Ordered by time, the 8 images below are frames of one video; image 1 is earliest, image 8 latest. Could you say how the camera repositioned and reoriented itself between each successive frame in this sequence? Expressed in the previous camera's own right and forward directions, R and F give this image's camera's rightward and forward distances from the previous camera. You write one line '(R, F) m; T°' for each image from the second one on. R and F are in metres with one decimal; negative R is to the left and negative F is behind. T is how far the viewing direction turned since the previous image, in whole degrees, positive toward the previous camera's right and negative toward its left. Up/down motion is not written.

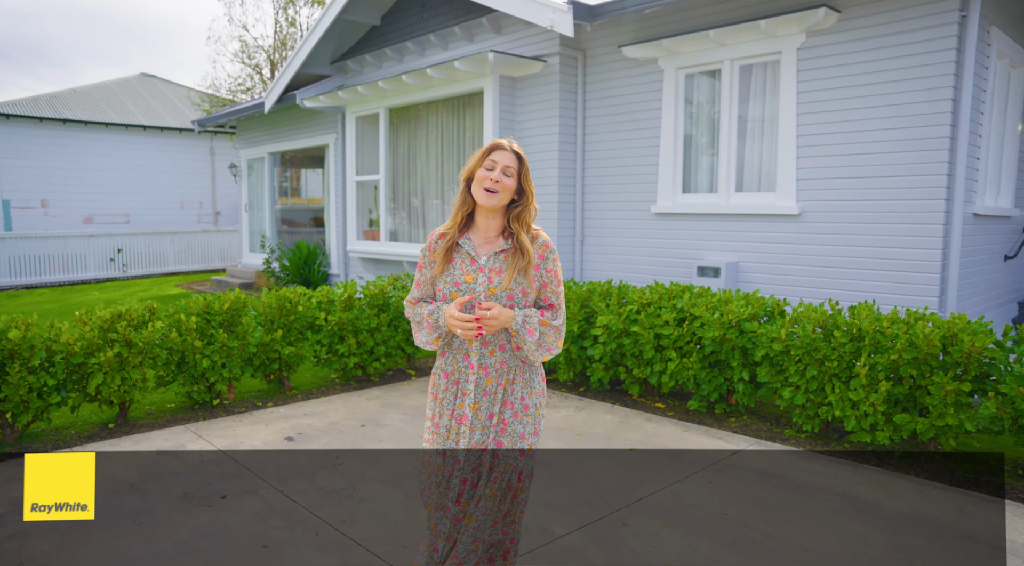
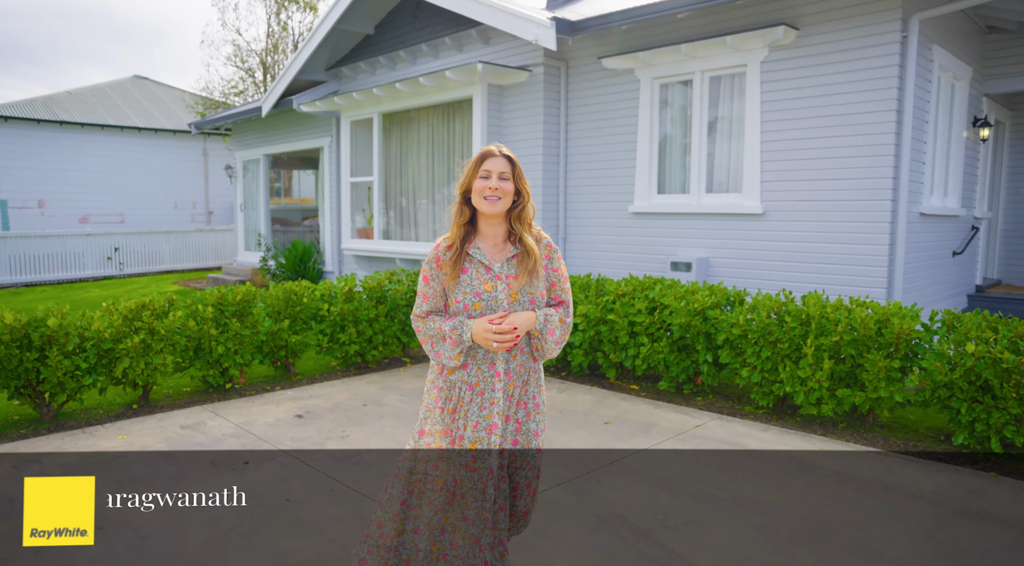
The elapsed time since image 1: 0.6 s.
(0.0, -0.5) m; +1°
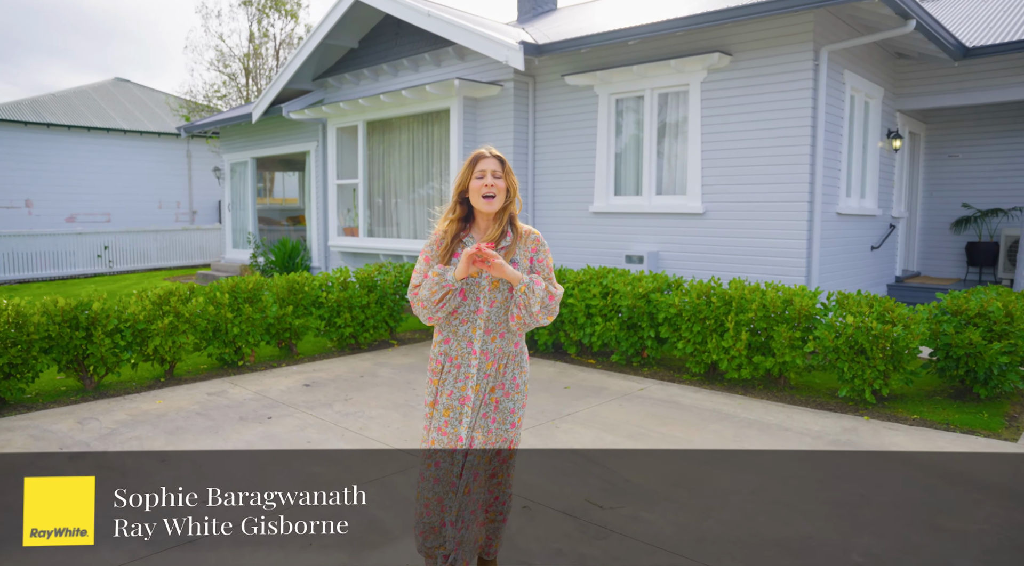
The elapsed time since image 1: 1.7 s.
(0.0, -1.0) m; +2°
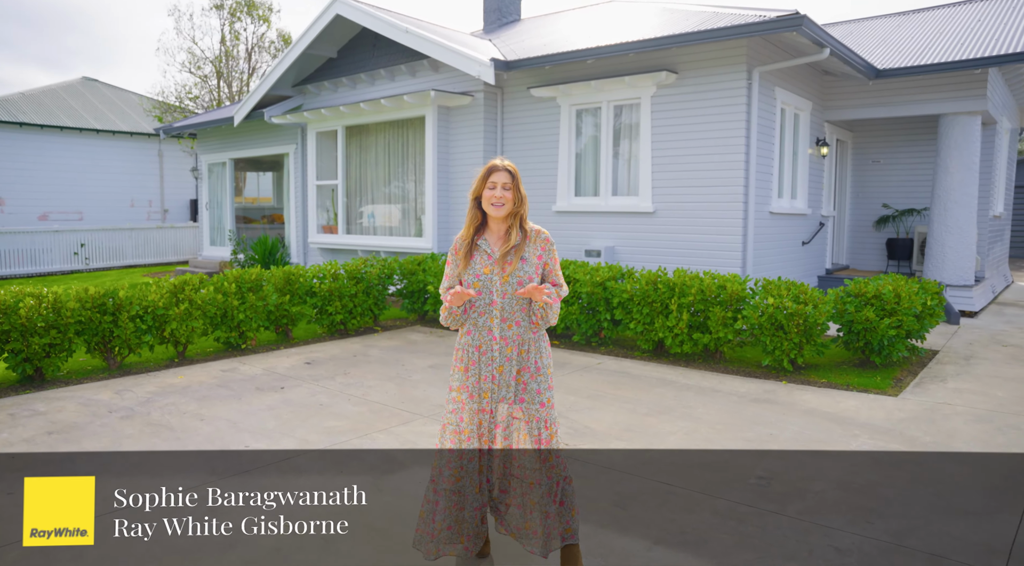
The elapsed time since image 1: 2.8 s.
(-0.1, -0.9) m; +3°
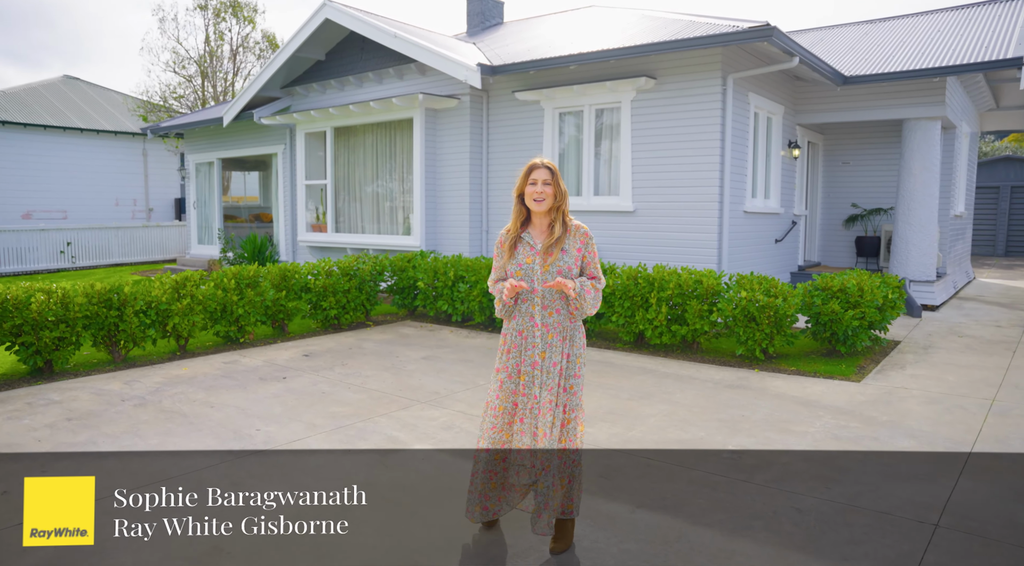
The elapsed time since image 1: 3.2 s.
(-0.1, -0.4) m; +2°
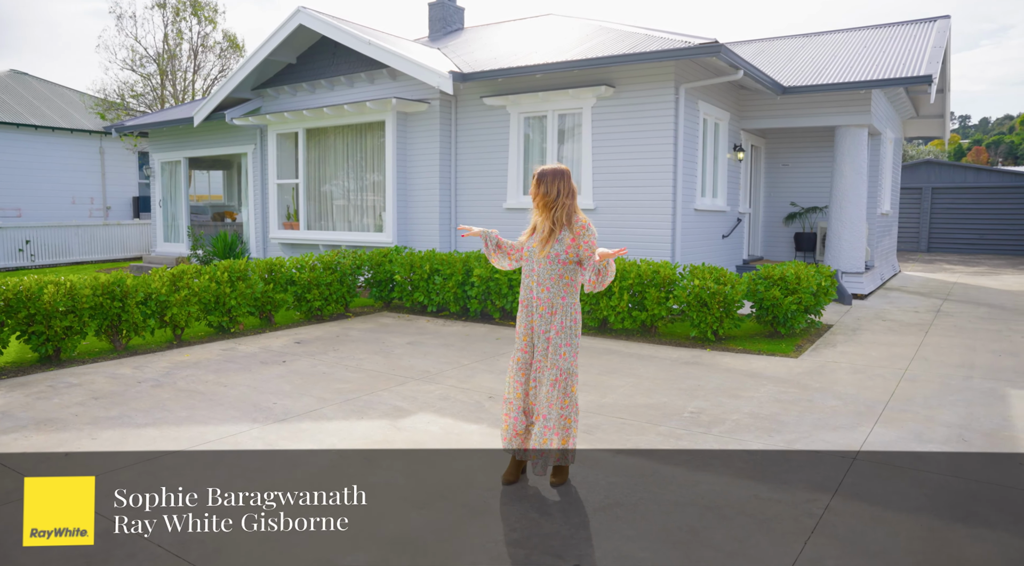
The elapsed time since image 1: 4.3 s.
(-0.3, -0.7) m; +4°
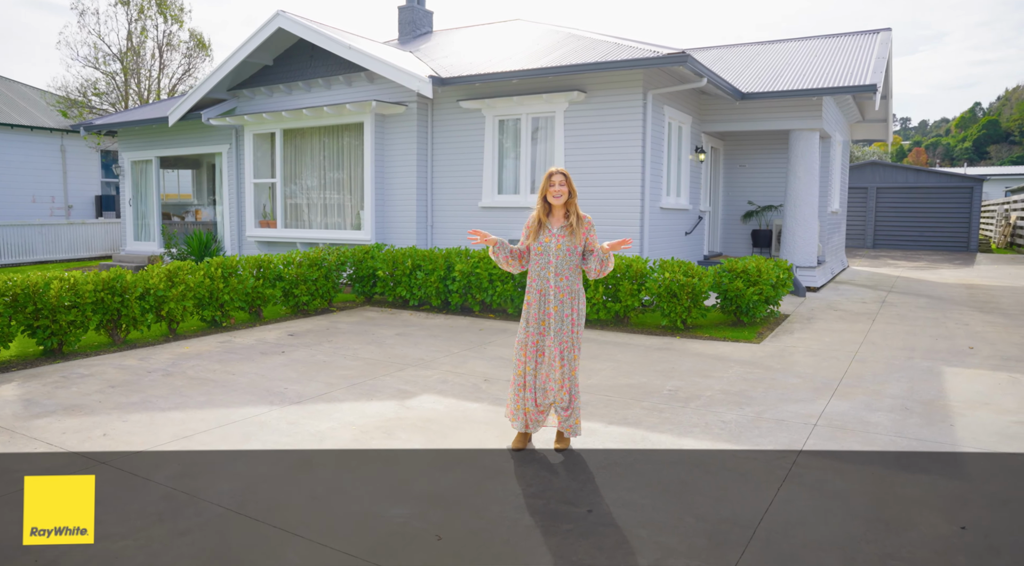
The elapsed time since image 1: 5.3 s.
(-0.3, -0.5) m; +3°
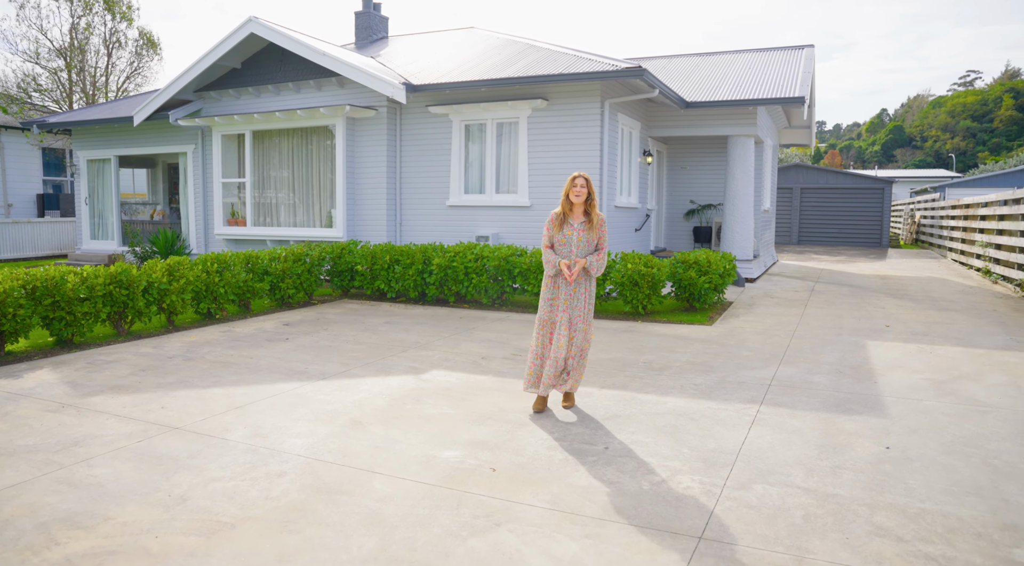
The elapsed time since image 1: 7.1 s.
(-0.6, -0.8) m; +5°
